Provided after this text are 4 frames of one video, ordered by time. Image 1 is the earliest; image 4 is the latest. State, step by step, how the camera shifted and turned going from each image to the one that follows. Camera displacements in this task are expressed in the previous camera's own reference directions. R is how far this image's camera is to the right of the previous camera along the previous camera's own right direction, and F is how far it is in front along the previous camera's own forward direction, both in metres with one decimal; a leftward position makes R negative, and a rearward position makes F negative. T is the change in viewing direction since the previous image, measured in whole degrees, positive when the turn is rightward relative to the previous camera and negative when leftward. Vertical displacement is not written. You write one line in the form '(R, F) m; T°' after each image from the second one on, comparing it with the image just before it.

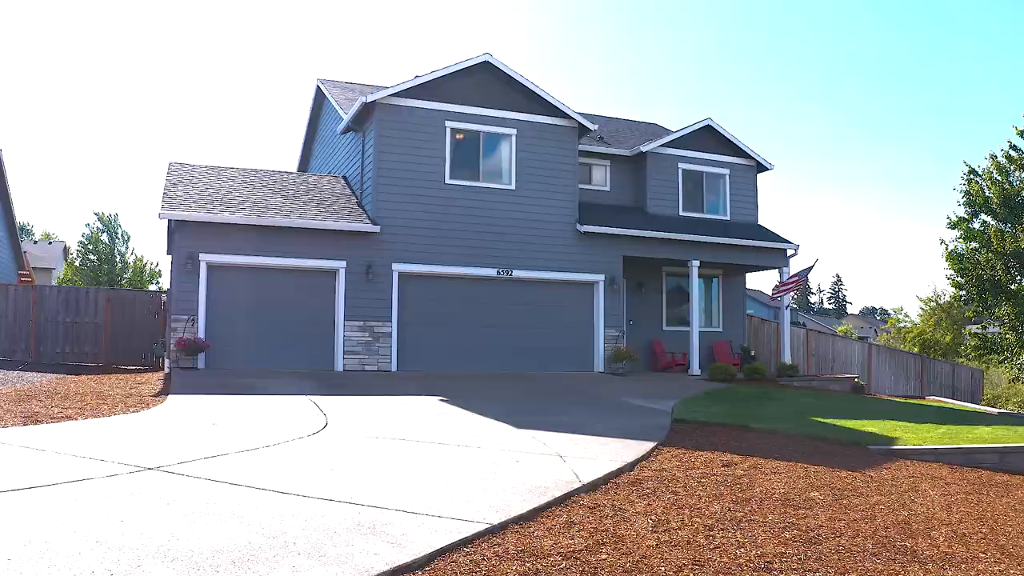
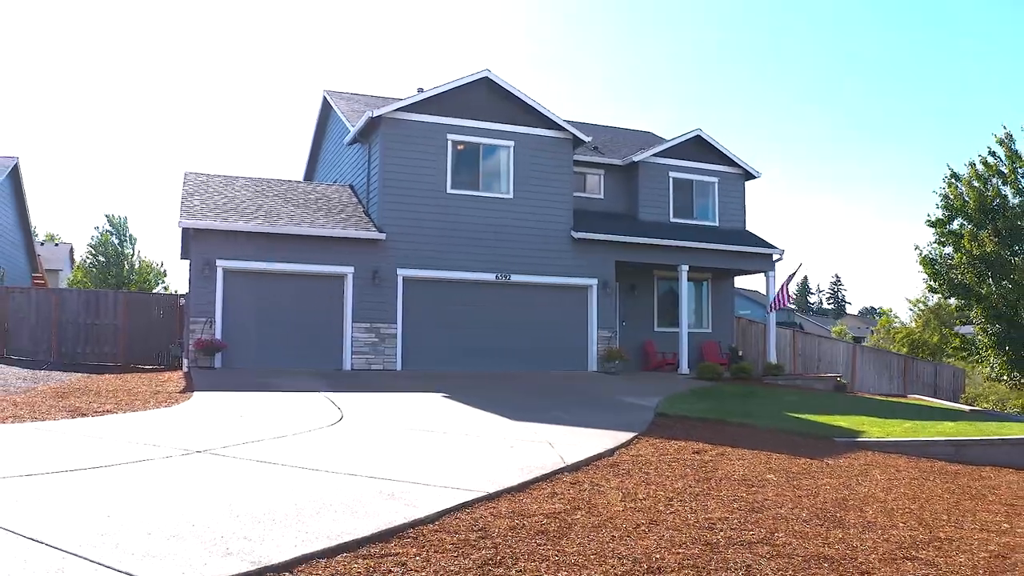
(0.0, -0.9) m; 0°
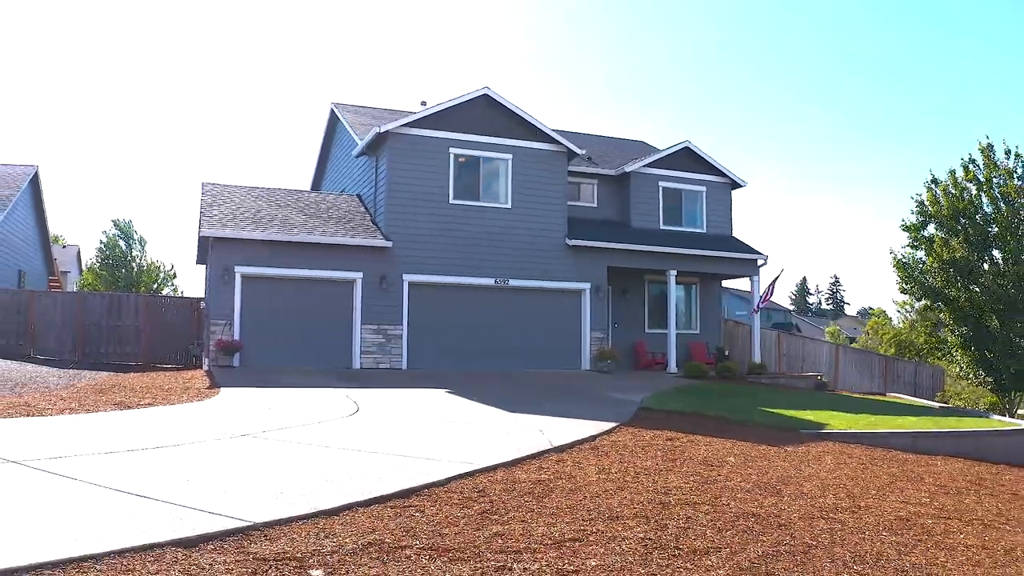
(0.0, -1.1) m; 0°
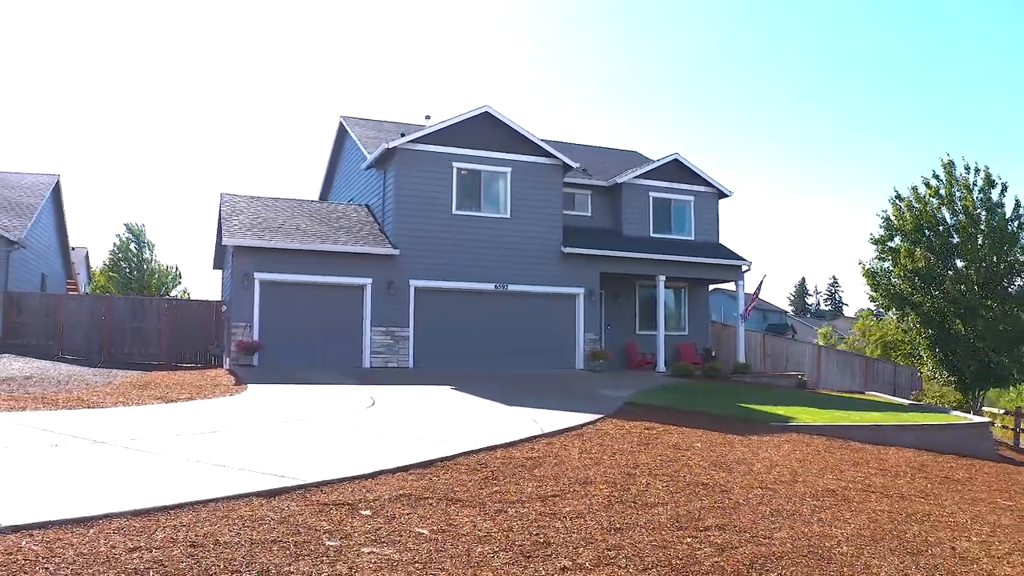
(0.0, -1.2) m; 0°
